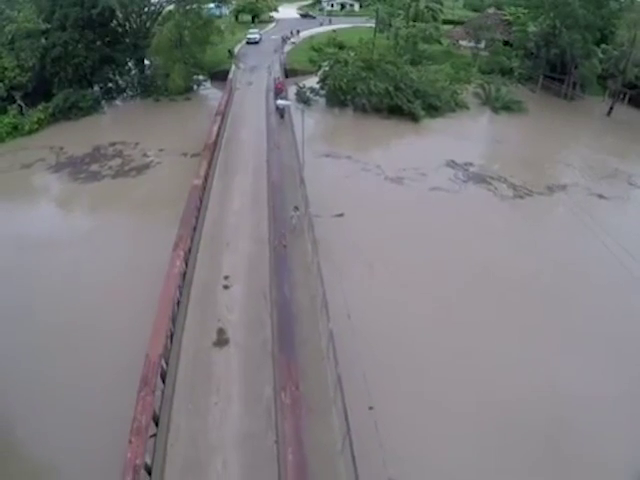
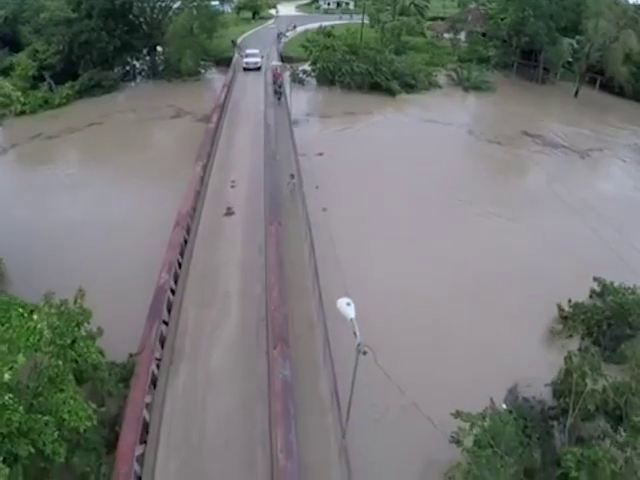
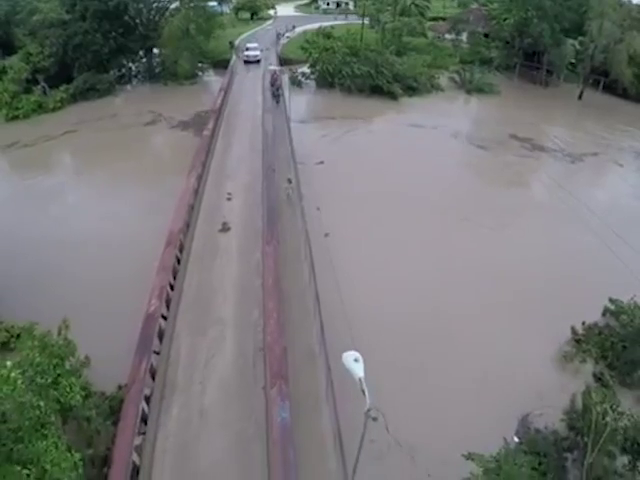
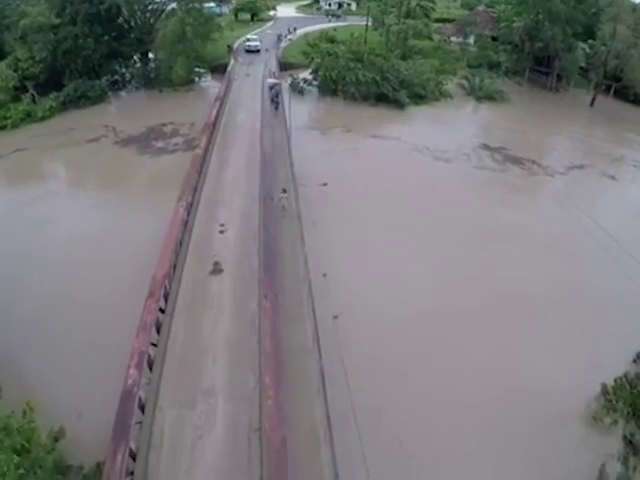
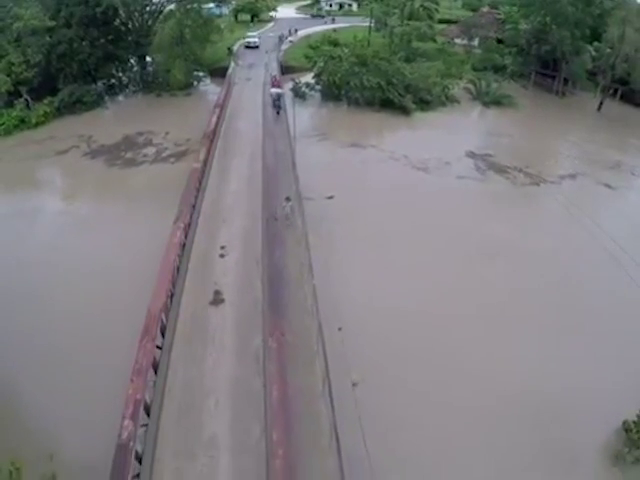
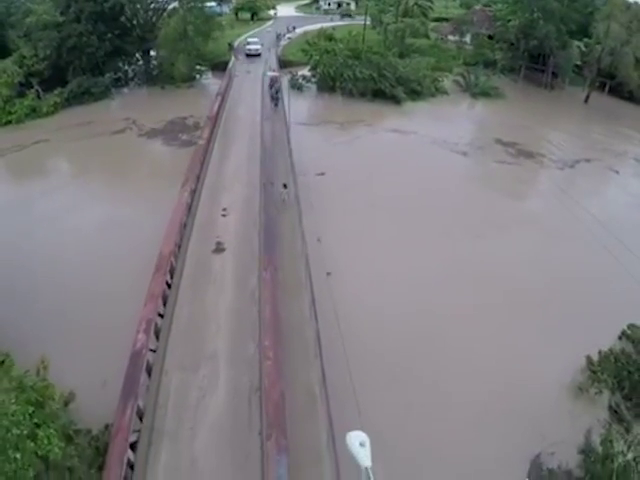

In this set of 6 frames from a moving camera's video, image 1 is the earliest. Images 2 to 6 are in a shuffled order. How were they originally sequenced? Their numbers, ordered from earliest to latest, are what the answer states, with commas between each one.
5, 4, 6, 3, 2
